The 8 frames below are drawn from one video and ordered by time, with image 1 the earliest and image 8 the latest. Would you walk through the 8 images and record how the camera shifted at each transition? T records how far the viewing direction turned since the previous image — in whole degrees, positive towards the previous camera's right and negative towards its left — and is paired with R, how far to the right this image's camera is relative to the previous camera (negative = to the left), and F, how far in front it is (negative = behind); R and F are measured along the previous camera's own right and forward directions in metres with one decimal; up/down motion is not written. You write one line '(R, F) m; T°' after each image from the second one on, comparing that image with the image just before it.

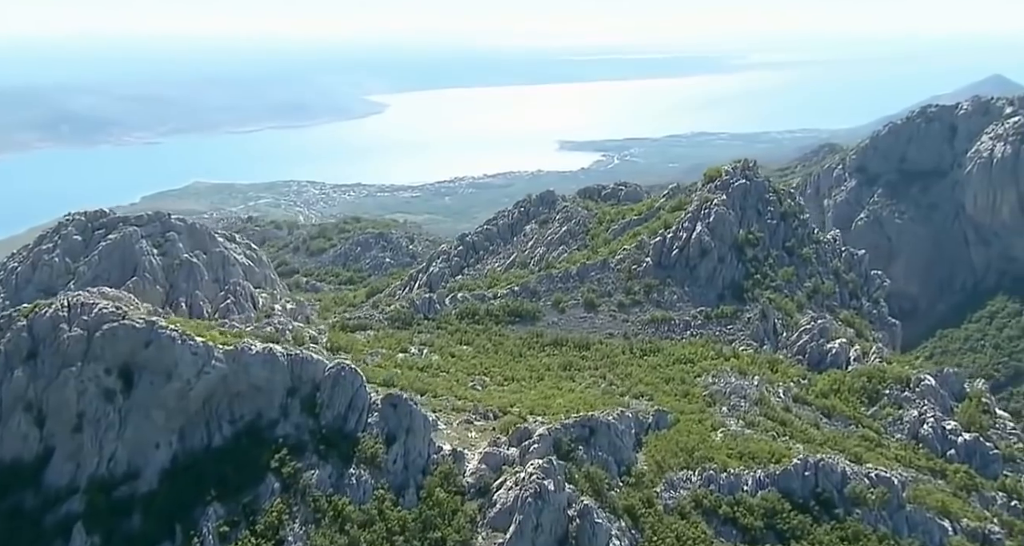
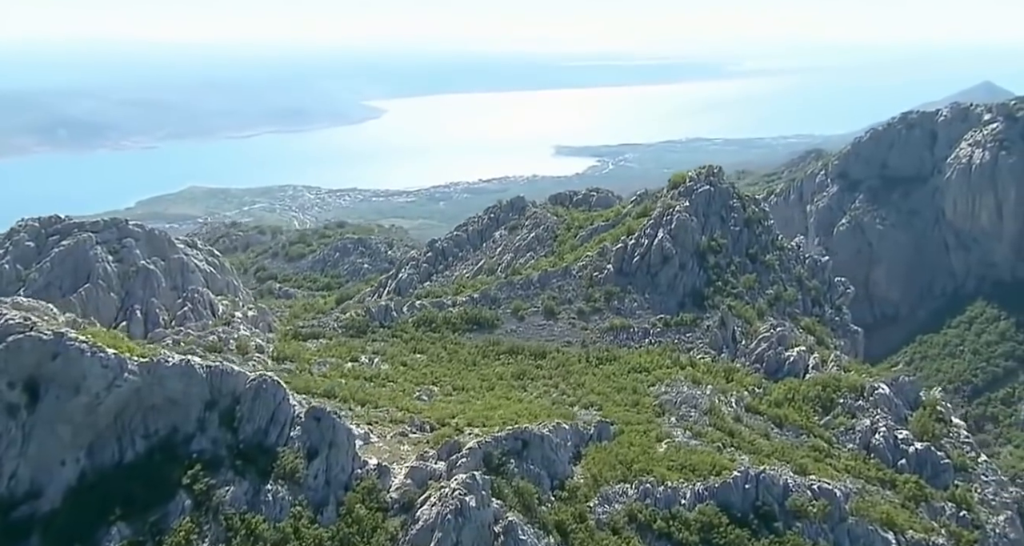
(+1.8, +0.5) m; 0°
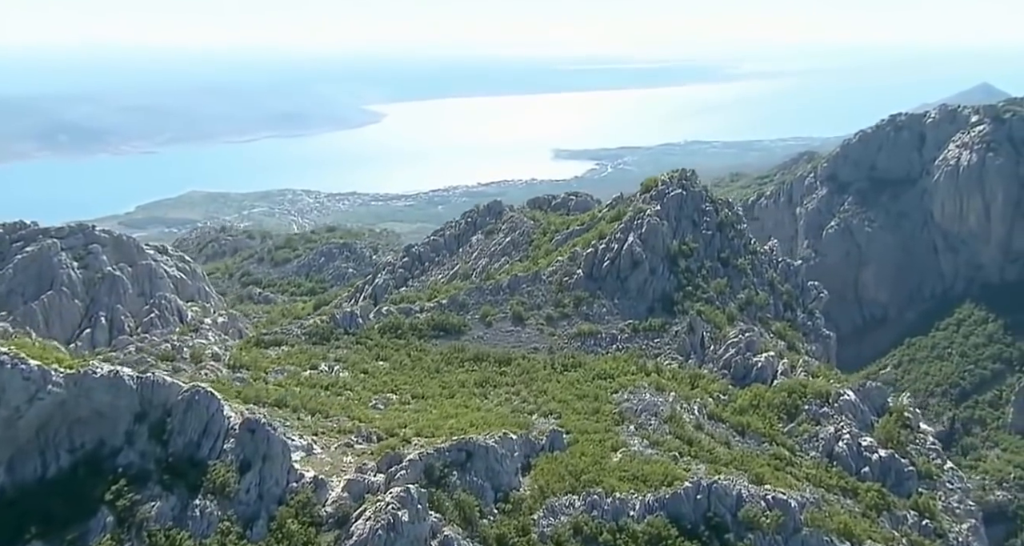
(+1.6, +0.5) m; 0°
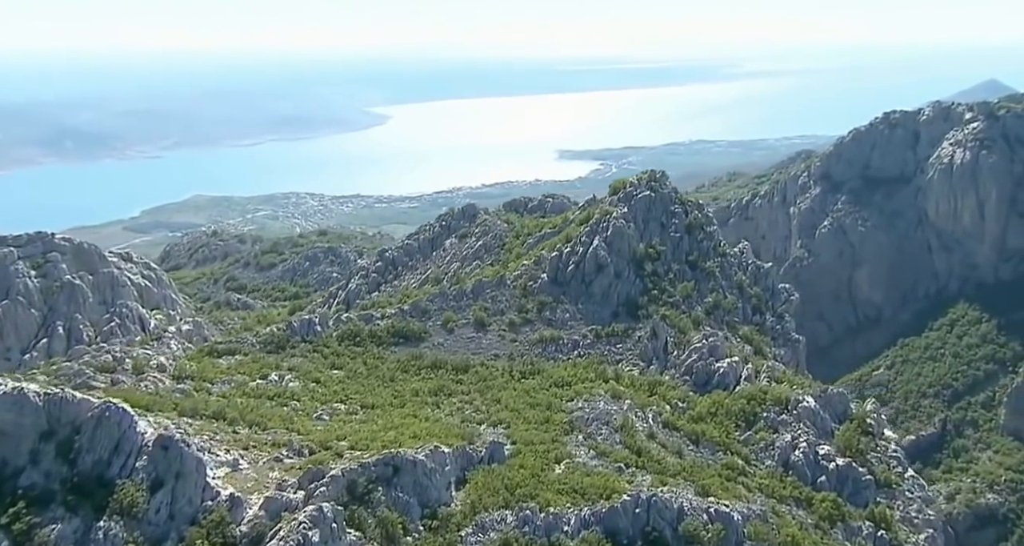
(+2.1, +0.8) m; 0°
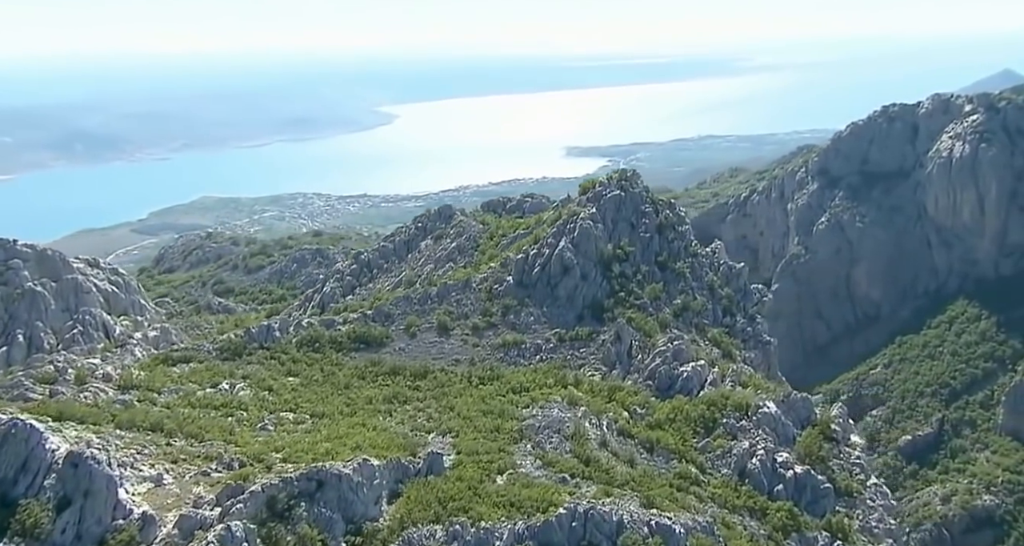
(+2.1, +0.9) m; 0°
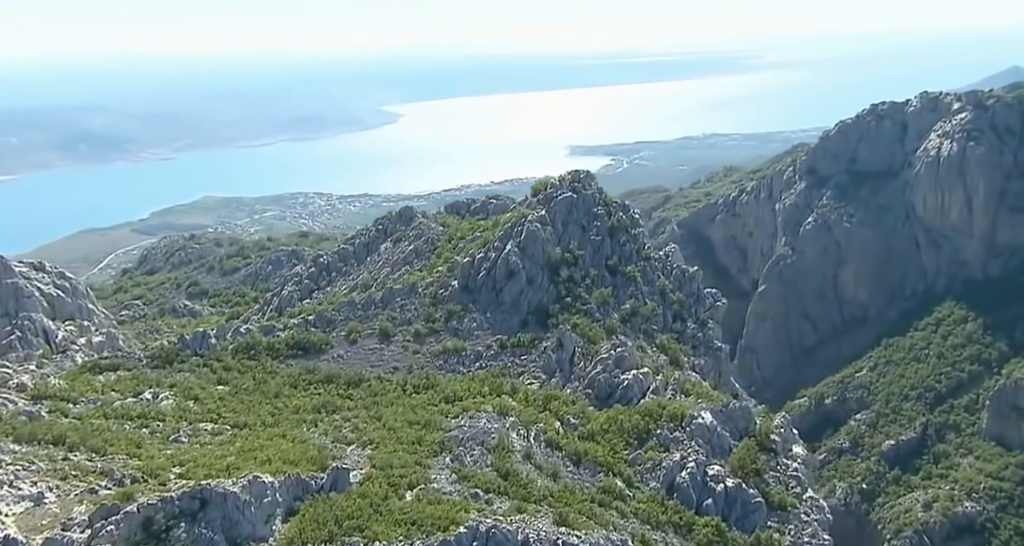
(+2.7, +1.1) m; 0°
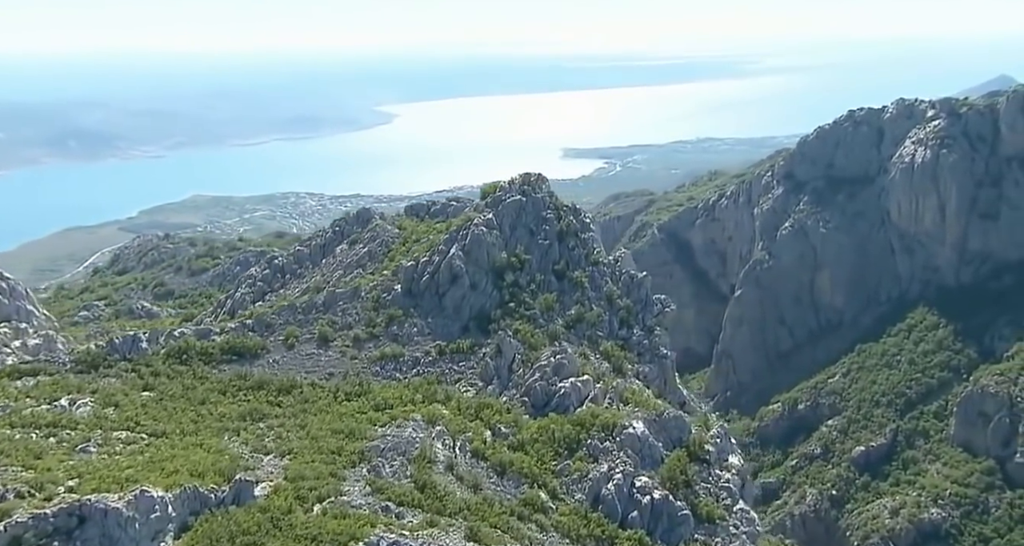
(+2.2, +0.8) m; +1°
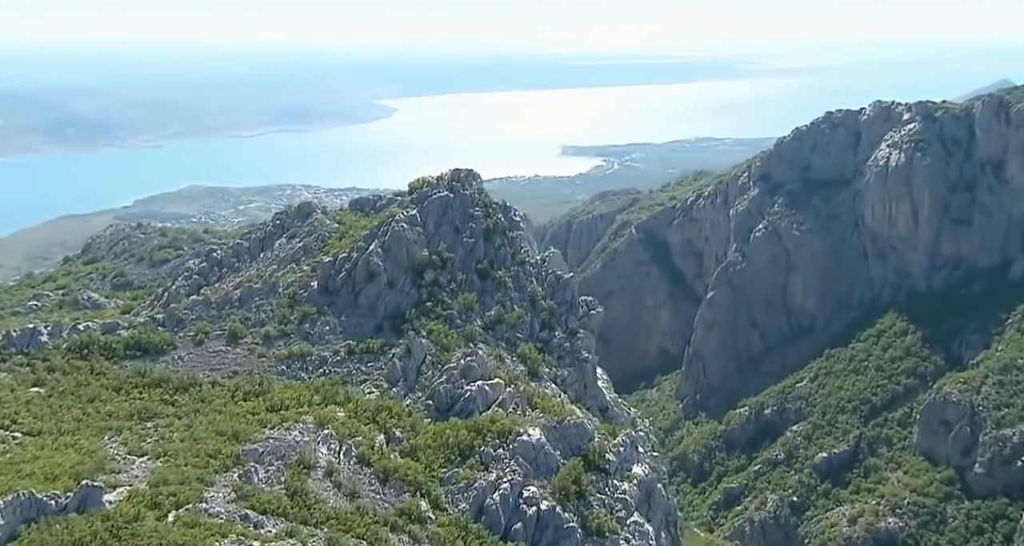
(+3.5, +1.1) m; 0°
